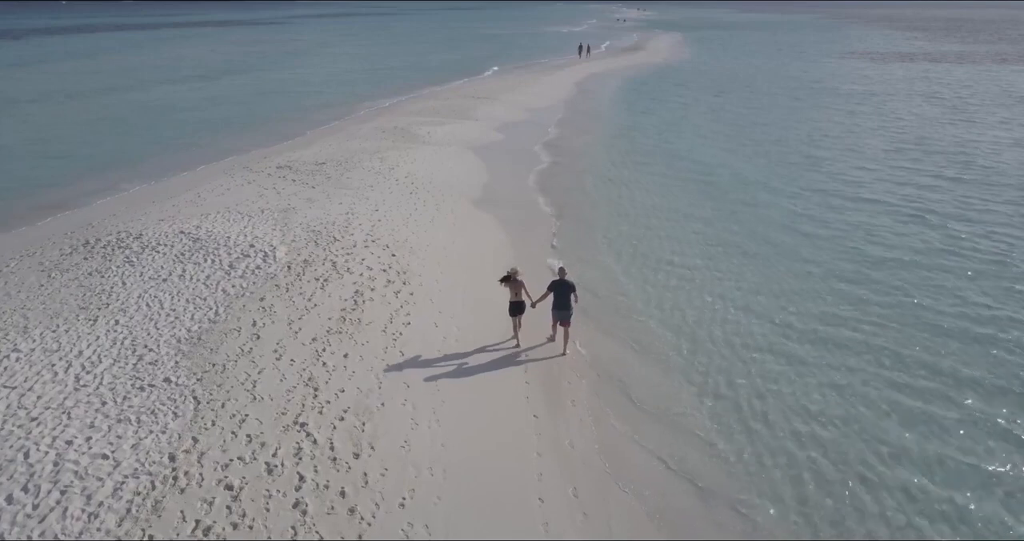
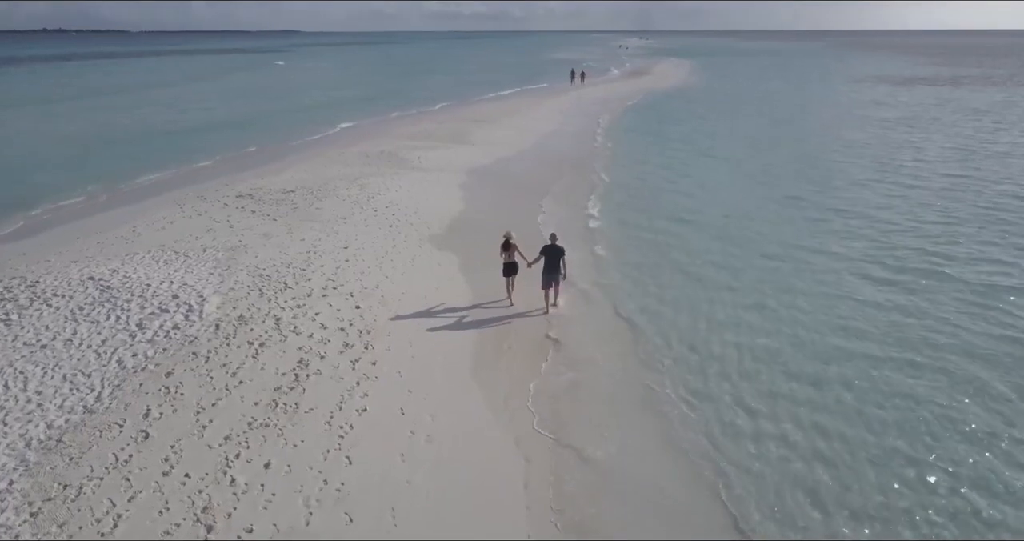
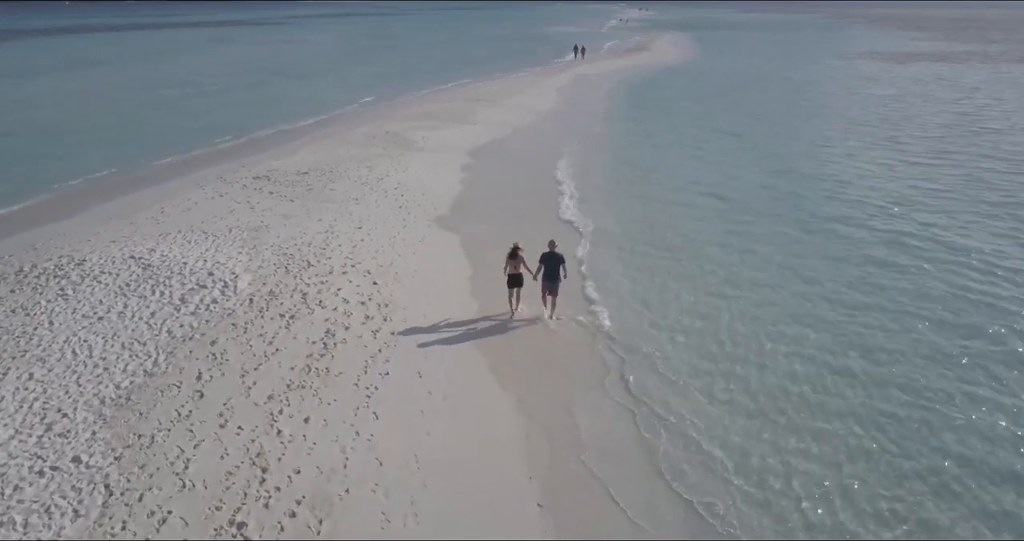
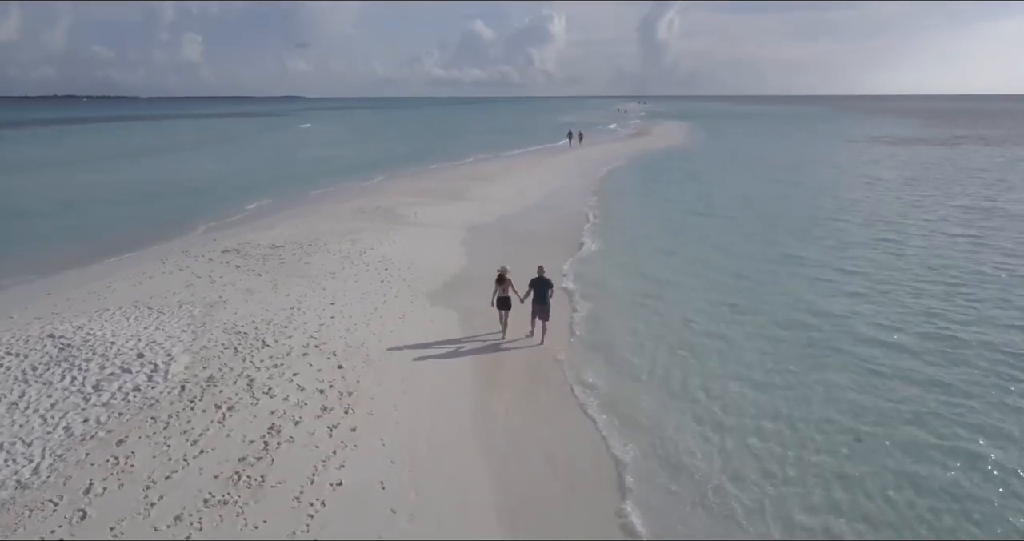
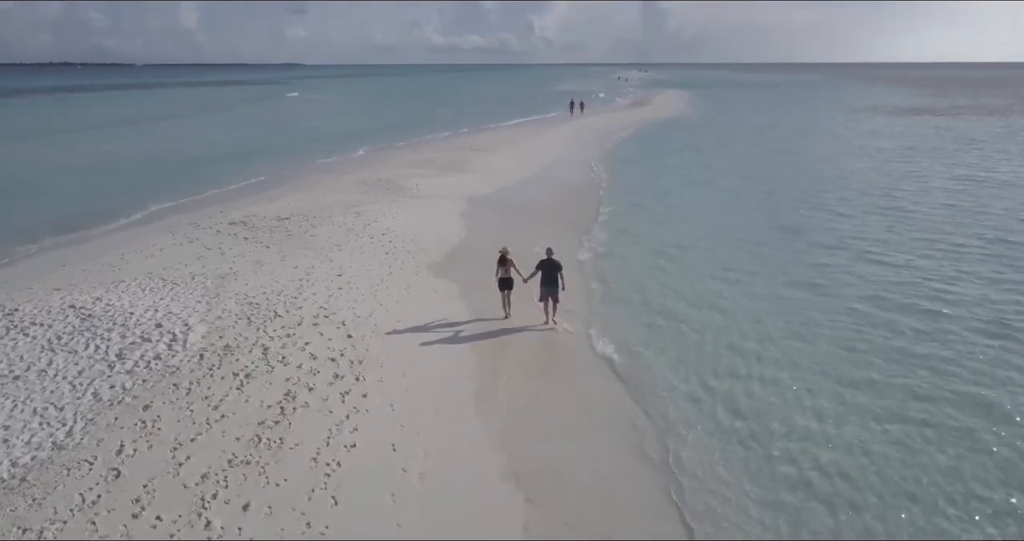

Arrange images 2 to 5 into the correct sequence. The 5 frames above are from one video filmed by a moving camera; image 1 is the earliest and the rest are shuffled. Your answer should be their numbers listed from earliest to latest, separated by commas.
3, 2, 5, 4
